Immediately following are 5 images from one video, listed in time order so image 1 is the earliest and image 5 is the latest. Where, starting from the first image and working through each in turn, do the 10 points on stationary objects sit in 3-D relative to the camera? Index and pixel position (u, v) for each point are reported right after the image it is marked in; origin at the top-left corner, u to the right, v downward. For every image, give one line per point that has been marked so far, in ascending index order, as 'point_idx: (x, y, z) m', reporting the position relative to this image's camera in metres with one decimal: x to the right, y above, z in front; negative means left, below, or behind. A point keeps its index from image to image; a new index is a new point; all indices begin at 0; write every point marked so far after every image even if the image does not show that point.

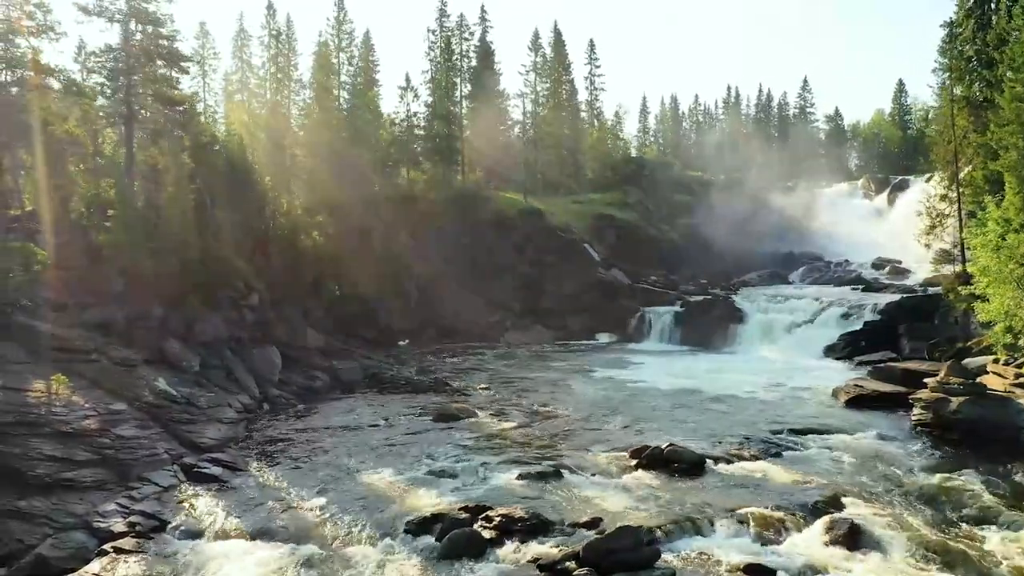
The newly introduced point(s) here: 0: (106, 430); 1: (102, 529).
0: (-9.3, -3.2, +15.9) m
1: (-7.4, -4.4, +12.6) m
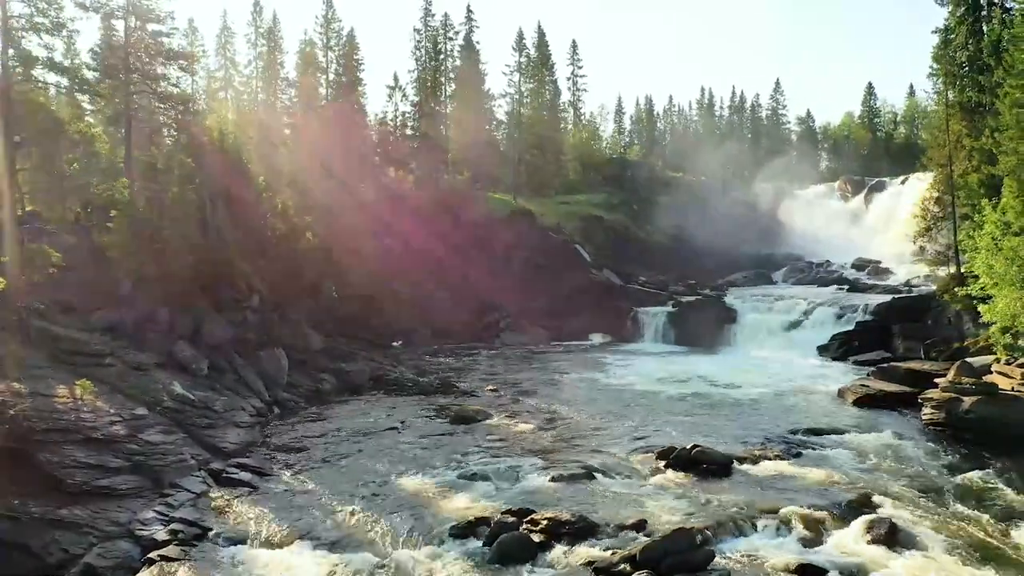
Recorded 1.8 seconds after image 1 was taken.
0: (-8.5, -3.3, +15.7) m
1: (-6.6, -4.4, +12.4) m
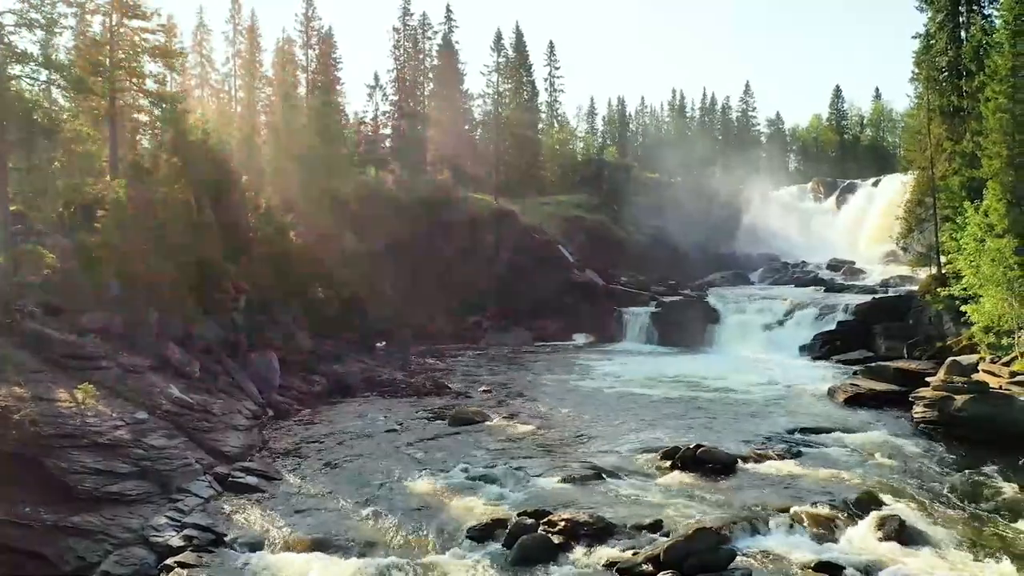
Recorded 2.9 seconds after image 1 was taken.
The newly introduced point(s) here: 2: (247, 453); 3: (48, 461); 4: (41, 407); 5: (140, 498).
0: (-8.2, -3.4, +15.4) m
1: (-6.2, -4.5, +12.2) m
2: (-7.2, -4.5, +18.8) m
3: (-8.6, -3.2, +13.0) m
4: (-9.8, -2.5, +14.5) m
5: (-7.2, -4.1, +13.5) m
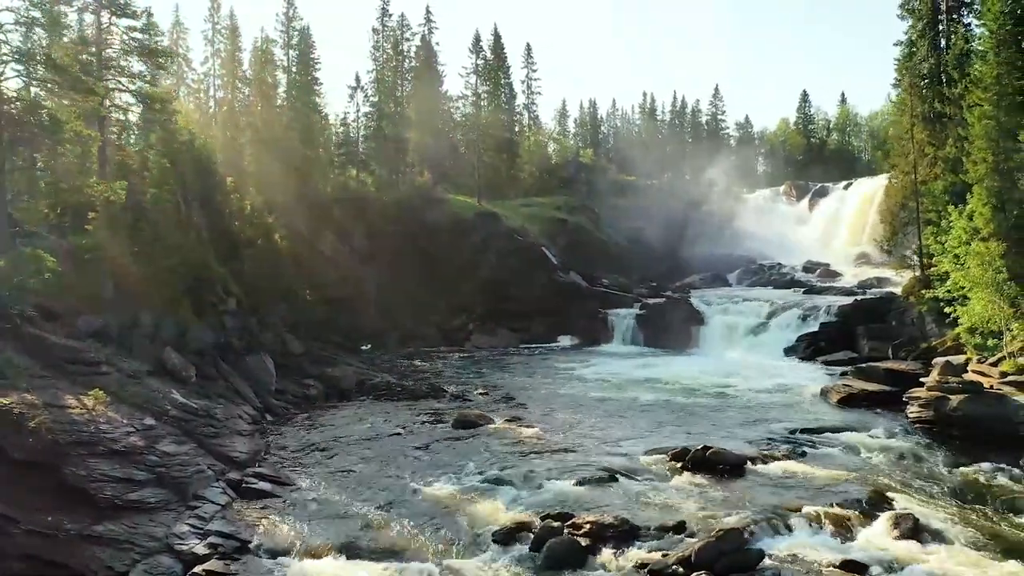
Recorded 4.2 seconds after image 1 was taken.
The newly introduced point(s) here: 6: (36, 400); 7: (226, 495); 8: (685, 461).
0: (-7.8, -3.4, +15.2) m
1: (-5.7, -4.6, +12.1) m
2: (-6.9, -4.6, +18.6) m
3: (-8.1, -3.3, +12.7) m
4: (-9.3, -2.6, +14.2) m
5: (-6.8, -4.2, +13.3) m
6: (-9.8, -2.3, +14.3) m
7: (-6.2, -4.5, +15.2) m
8: (+4.5, -4.5, +18.2) m
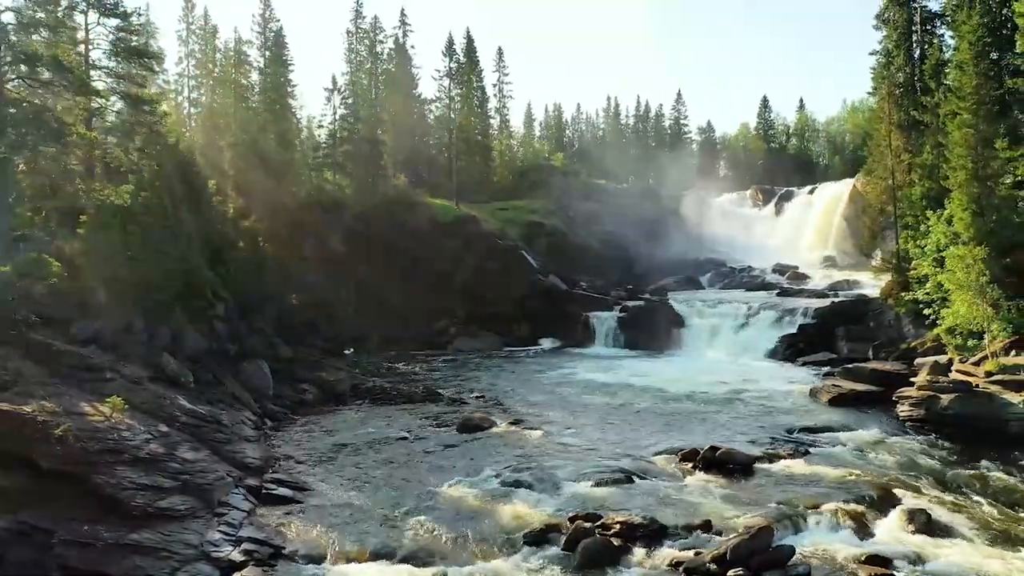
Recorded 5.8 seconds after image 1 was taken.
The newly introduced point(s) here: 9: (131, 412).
0: (-7.3, -3.6, +15.0) m
1: (-5.0, -4.7, +12.0) m
2: (-6.5, -4.7, +18.5) m
3: (-7.5, -3.4, +12.6) m
4: (-8.8, -2.7, +14.0) m
5: (-6.2, -4.3, +13.2) m
6: (-9.2, -2.4, +14.1) m
7: (-5.7, -4.6, +15.1) m
8: (+4.9, -4.6, +18.6) m
9: (-9.3, -3.0, +17.0) m
